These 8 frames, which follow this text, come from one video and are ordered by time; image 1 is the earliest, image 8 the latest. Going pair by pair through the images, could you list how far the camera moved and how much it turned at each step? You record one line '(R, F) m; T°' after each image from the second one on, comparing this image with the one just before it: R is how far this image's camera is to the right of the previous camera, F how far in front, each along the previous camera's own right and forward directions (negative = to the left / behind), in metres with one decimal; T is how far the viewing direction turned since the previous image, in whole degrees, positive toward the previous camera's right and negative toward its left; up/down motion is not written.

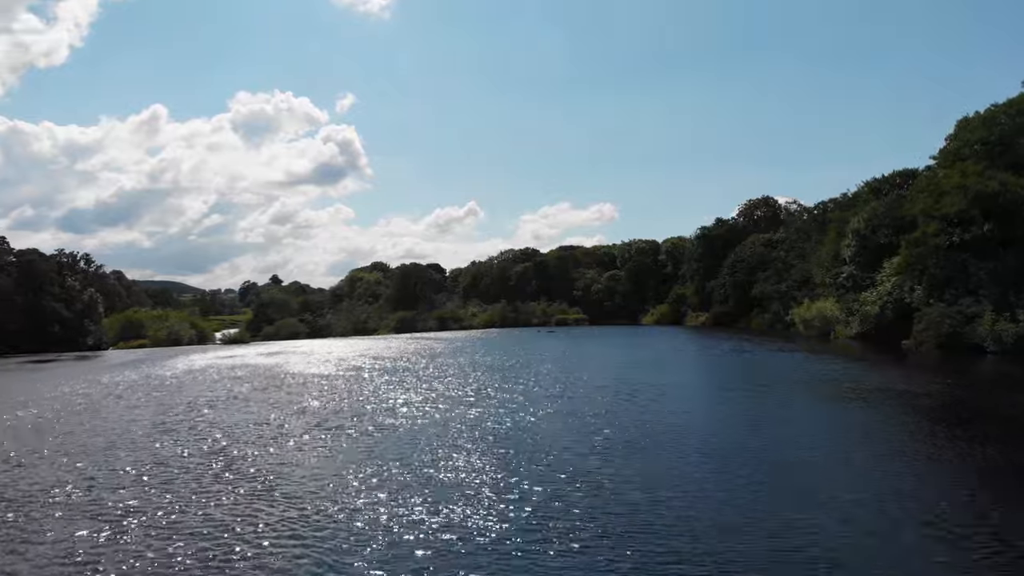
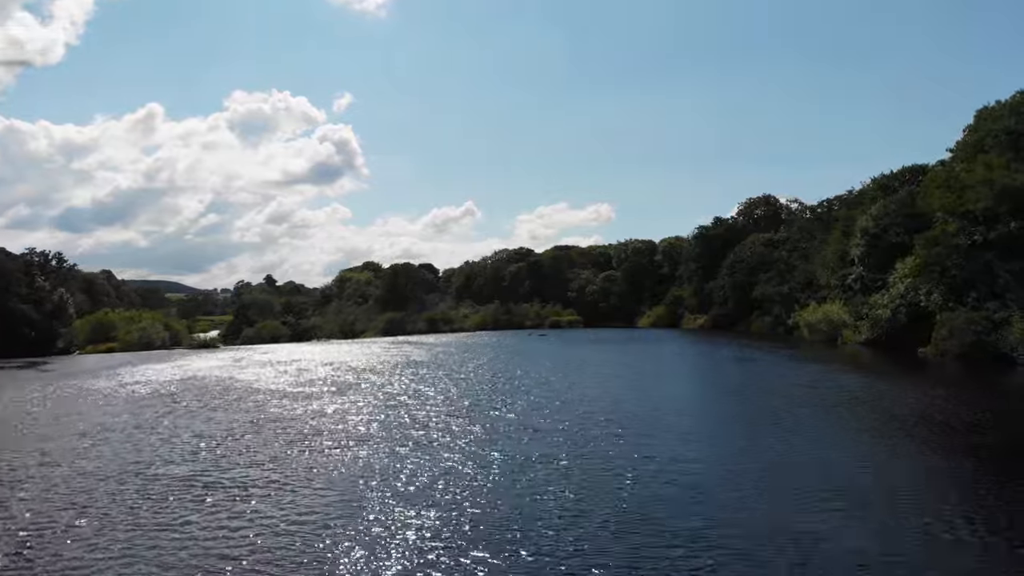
(+1.0, +4.4) m; 0°
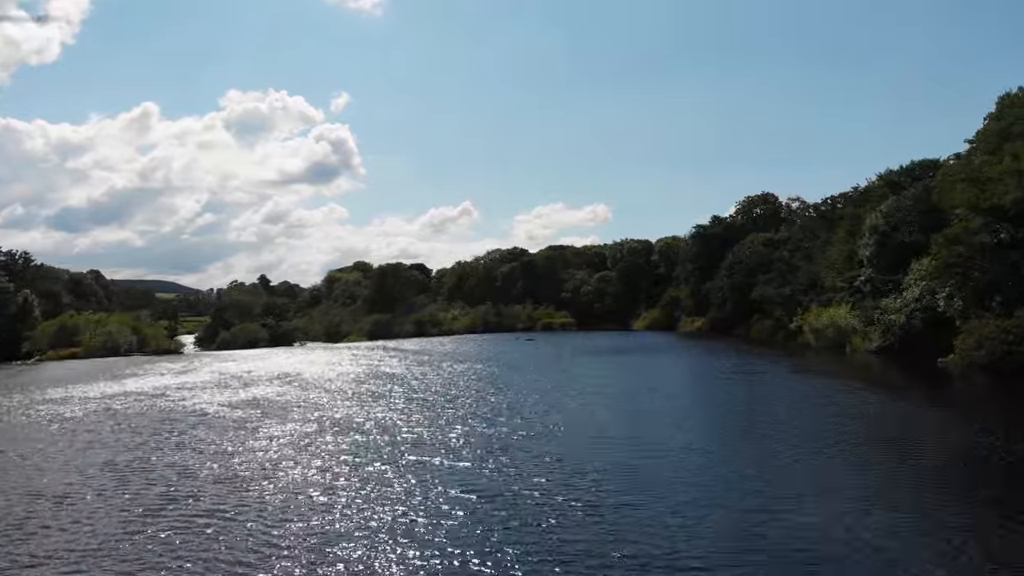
(+1.2, +4.7) m; 0°
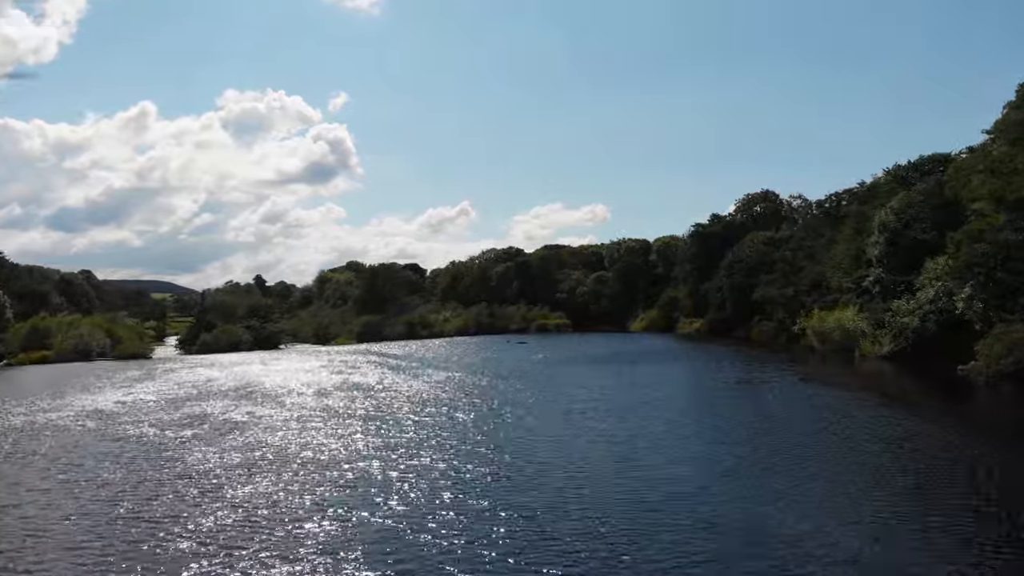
(+0.9, +3.6) m; 0°
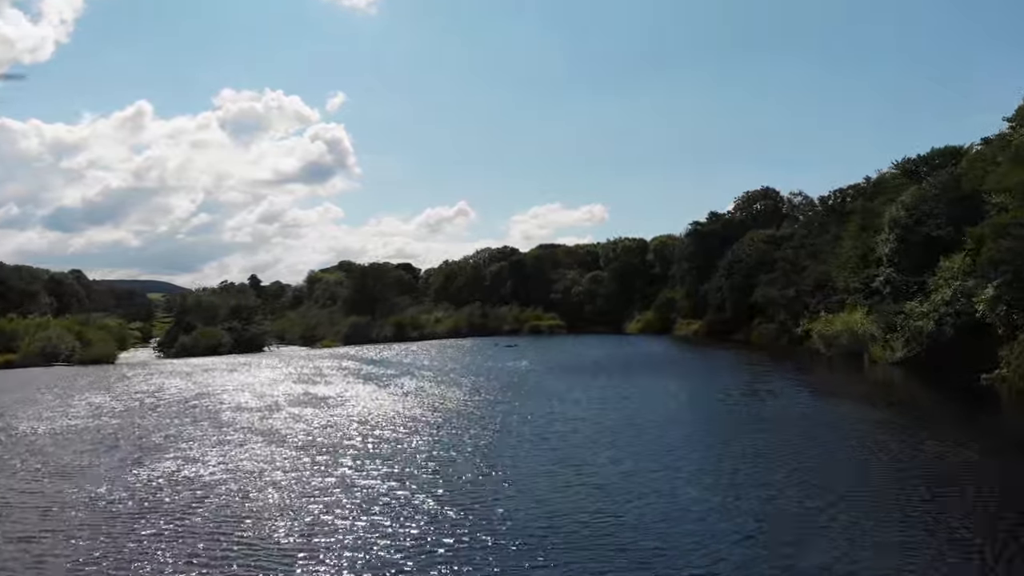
(+1.0, +3.8) m; 0°
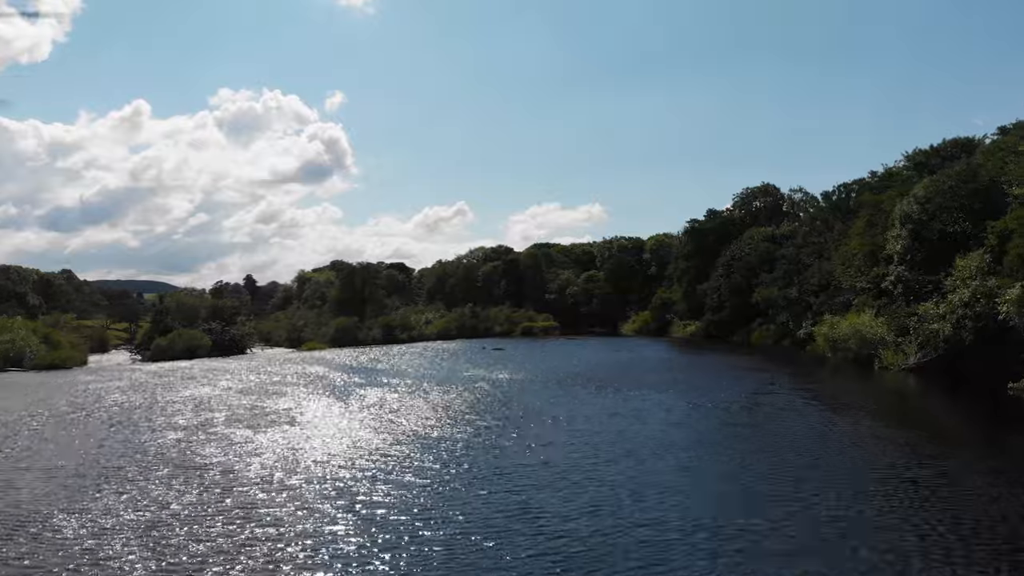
(+1.1, +3.8) m; 0°
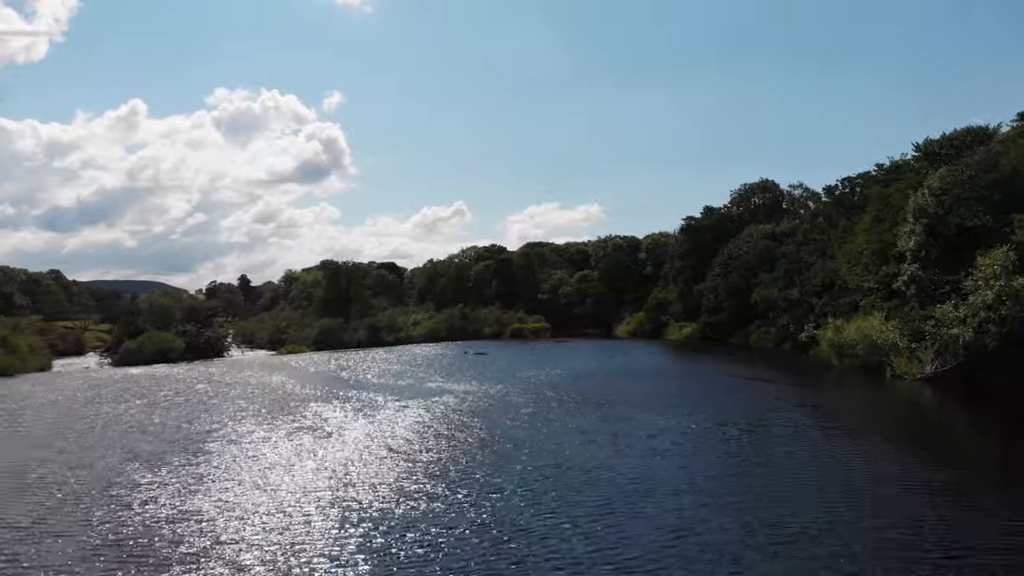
(+1.4, +4.3) m; 0°
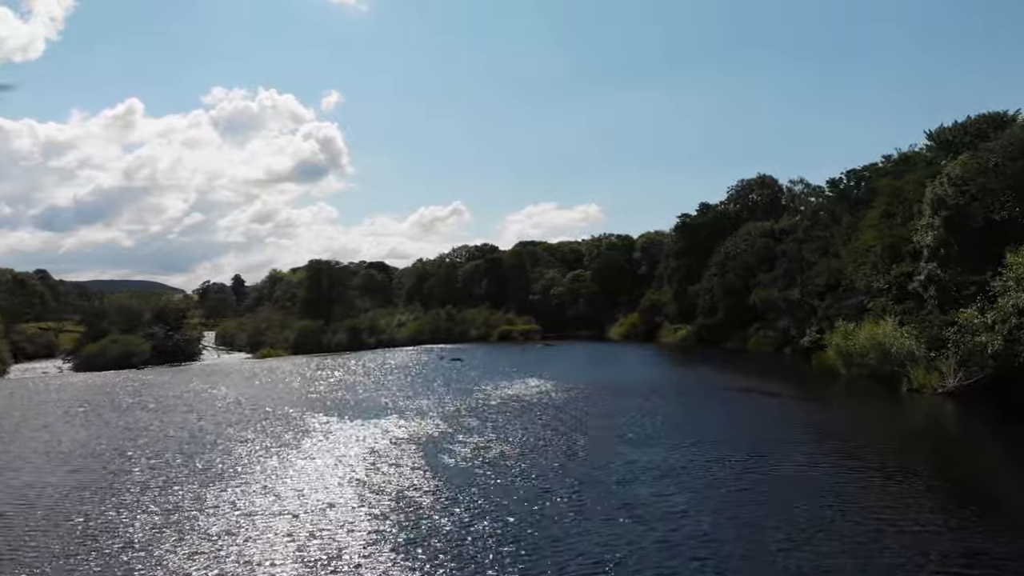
(+1.5, +4.8) m; 0°
